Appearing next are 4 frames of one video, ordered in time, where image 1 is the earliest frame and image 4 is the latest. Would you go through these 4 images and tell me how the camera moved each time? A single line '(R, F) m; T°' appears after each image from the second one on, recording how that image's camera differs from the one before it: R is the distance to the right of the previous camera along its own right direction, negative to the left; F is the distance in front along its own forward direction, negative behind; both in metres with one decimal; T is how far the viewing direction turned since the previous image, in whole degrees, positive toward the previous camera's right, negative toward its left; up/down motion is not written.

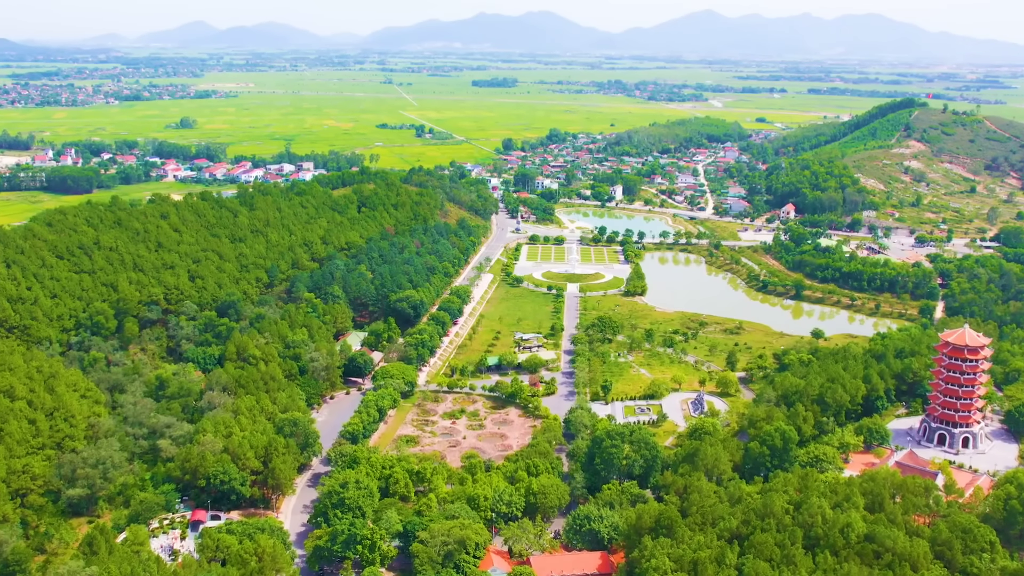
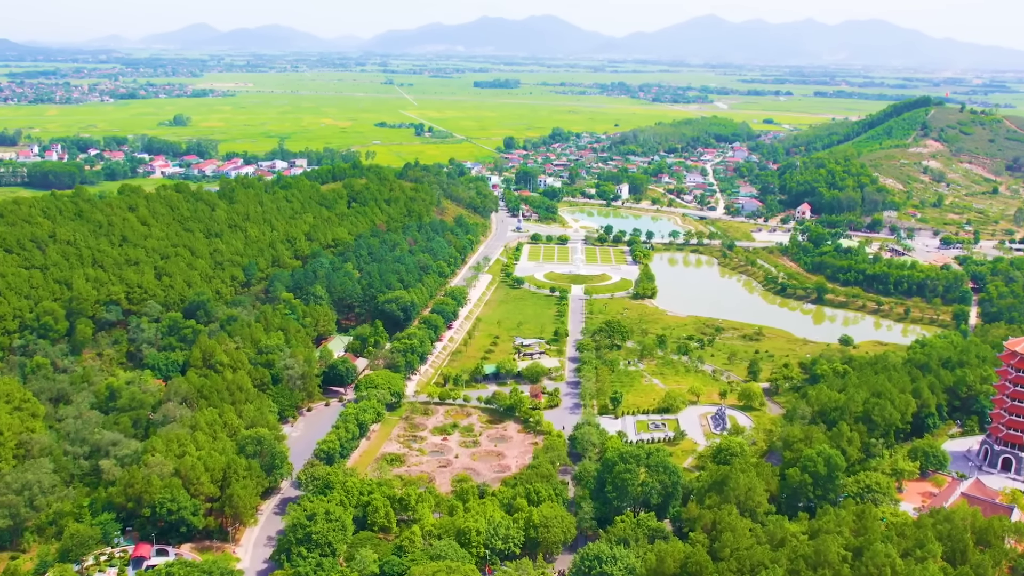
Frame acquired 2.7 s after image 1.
(+0.1, +4.2) m; 0°
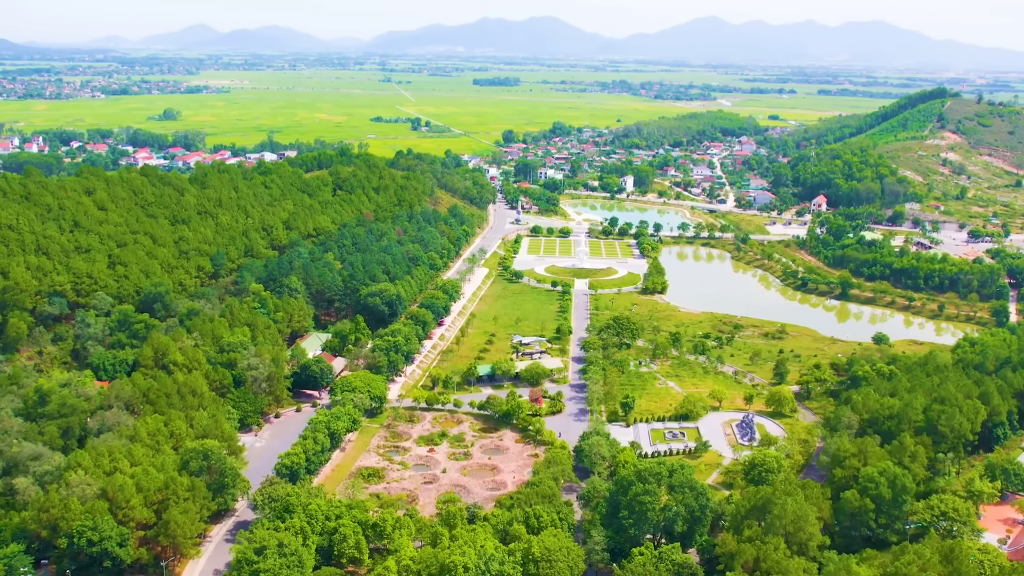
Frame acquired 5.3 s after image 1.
(+0.1, +4.4) m; 0°
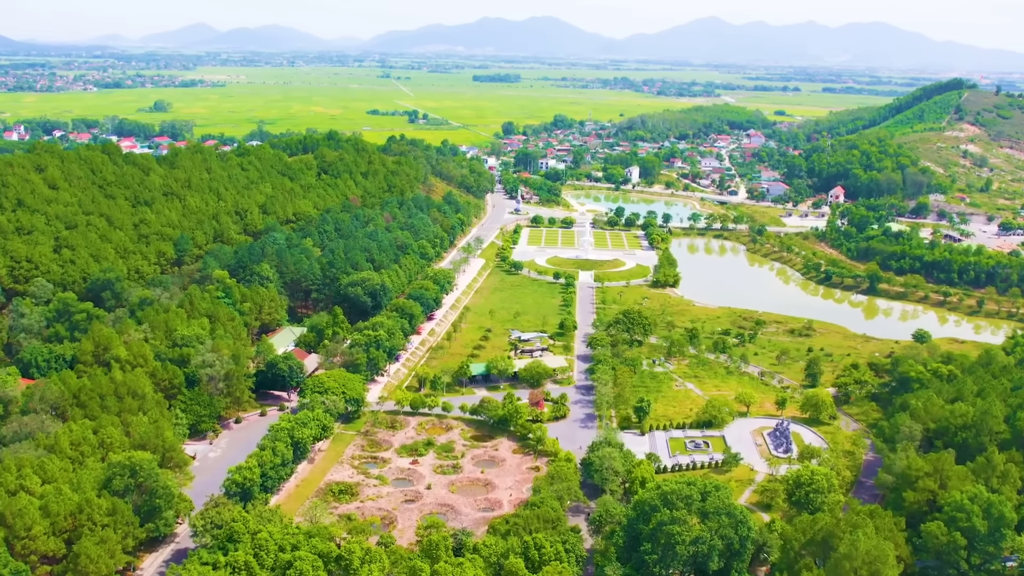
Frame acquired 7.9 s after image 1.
(+0.1, +4.2) m; 0°
